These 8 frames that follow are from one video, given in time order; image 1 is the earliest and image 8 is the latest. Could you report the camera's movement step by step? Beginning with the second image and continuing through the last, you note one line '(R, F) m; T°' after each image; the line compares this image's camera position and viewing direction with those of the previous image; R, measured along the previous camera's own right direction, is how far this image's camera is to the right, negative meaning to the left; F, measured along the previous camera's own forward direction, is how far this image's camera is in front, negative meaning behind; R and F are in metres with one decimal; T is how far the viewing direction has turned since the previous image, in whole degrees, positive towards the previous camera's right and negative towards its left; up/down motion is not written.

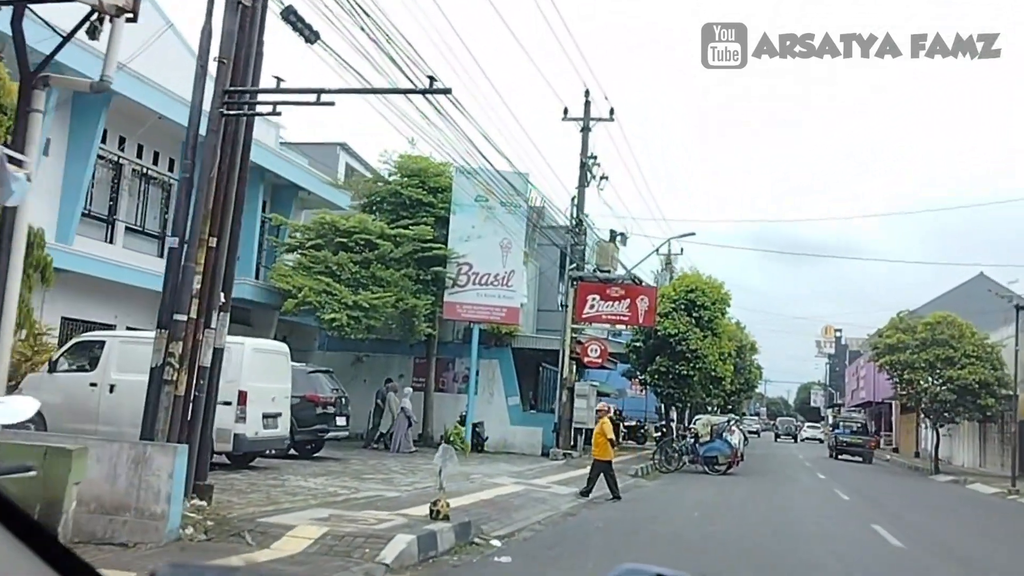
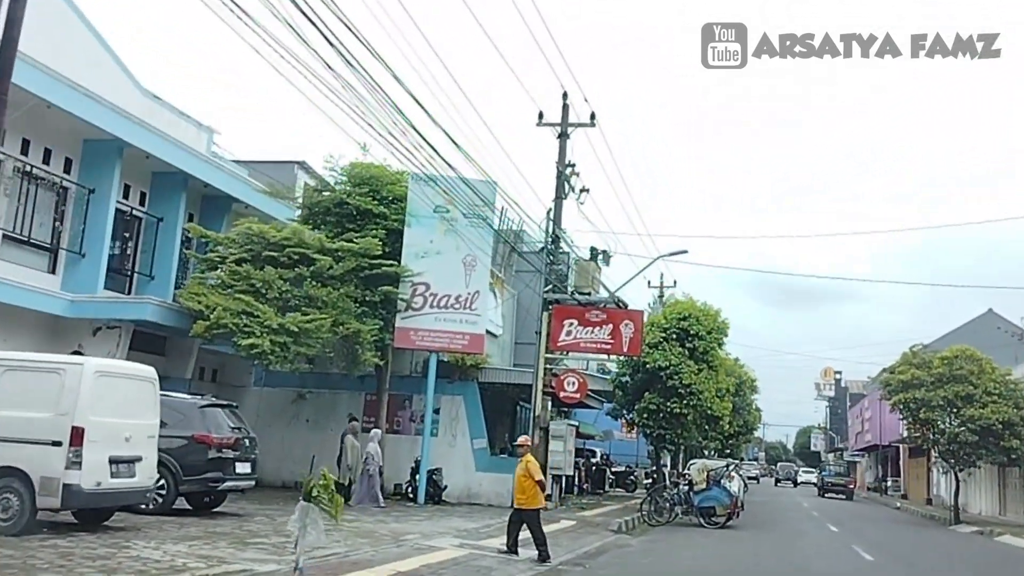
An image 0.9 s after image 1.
(+0.9, +3.7) m; 0°
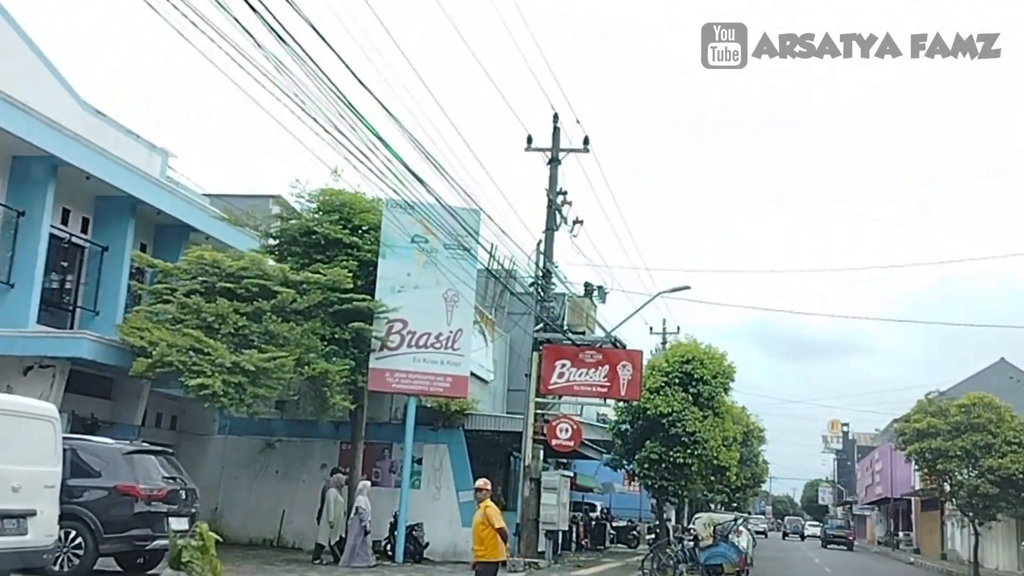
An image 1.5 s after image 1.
(+0.4, +2.0) m; 0°
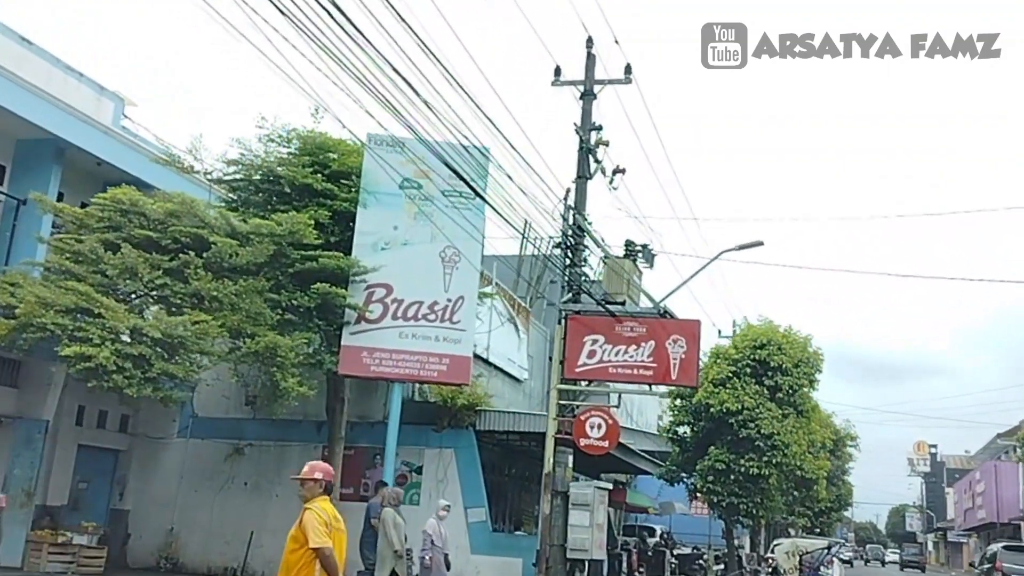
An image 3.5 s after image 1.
(+1.0, +5.0) m; -4°
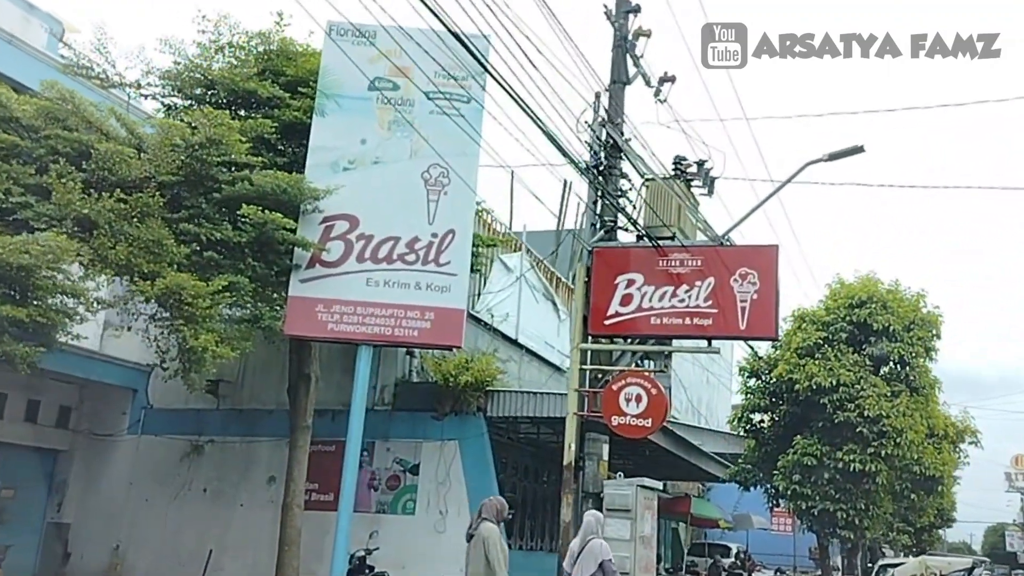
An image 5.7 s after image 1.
(+0.8, +4.4) m; -4°
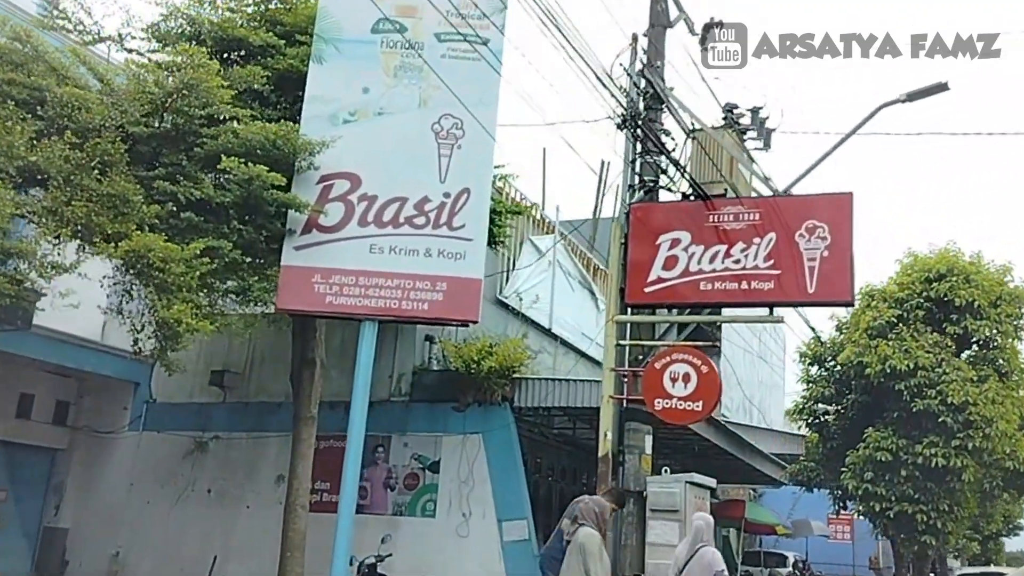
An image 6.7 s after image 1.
(+0.2, +1.6) m; -3°
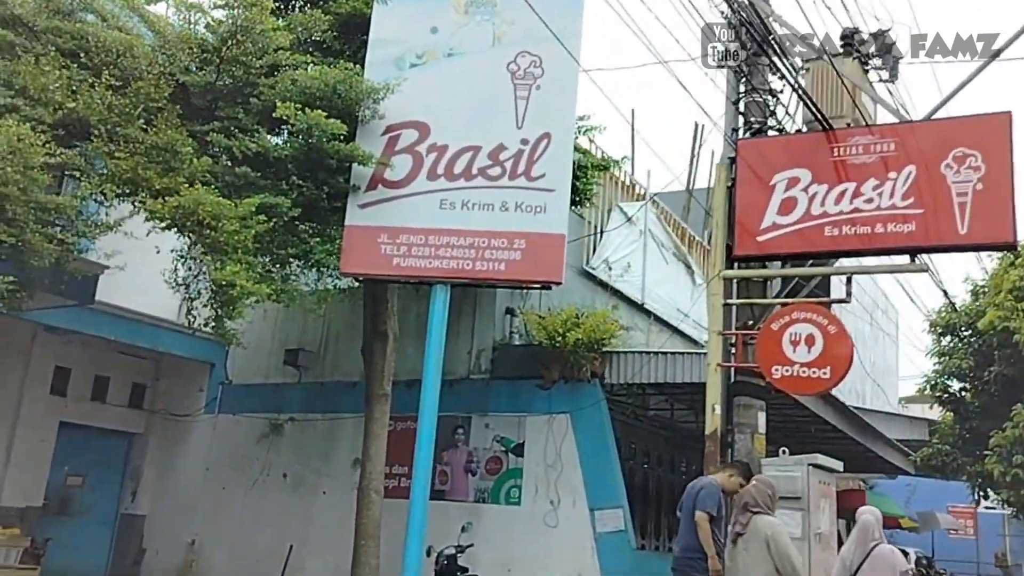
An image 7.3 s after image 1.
(0.0, +1.2) m; -6°
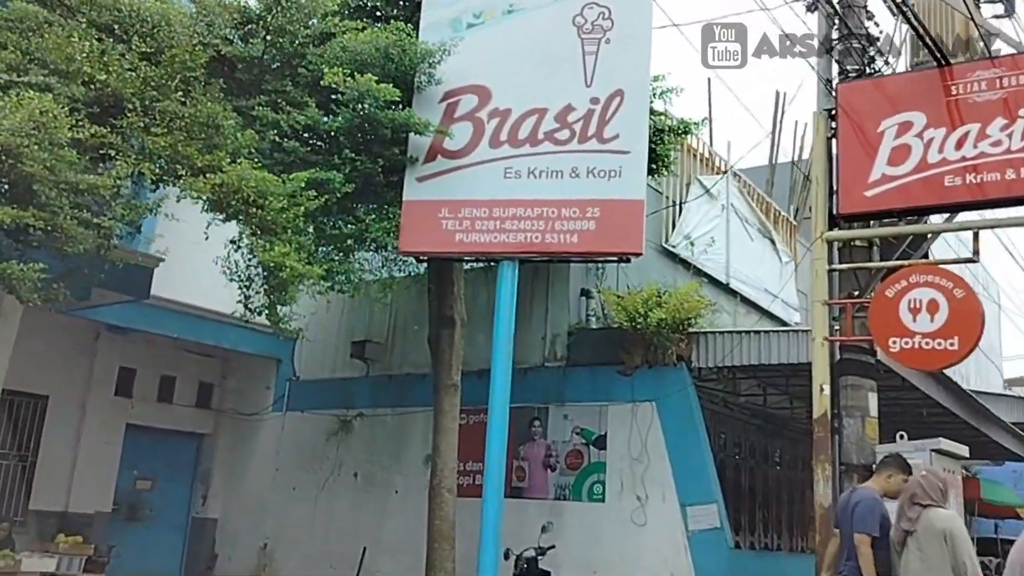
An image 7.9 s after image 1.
(0.0, +0.9) m; -5°
